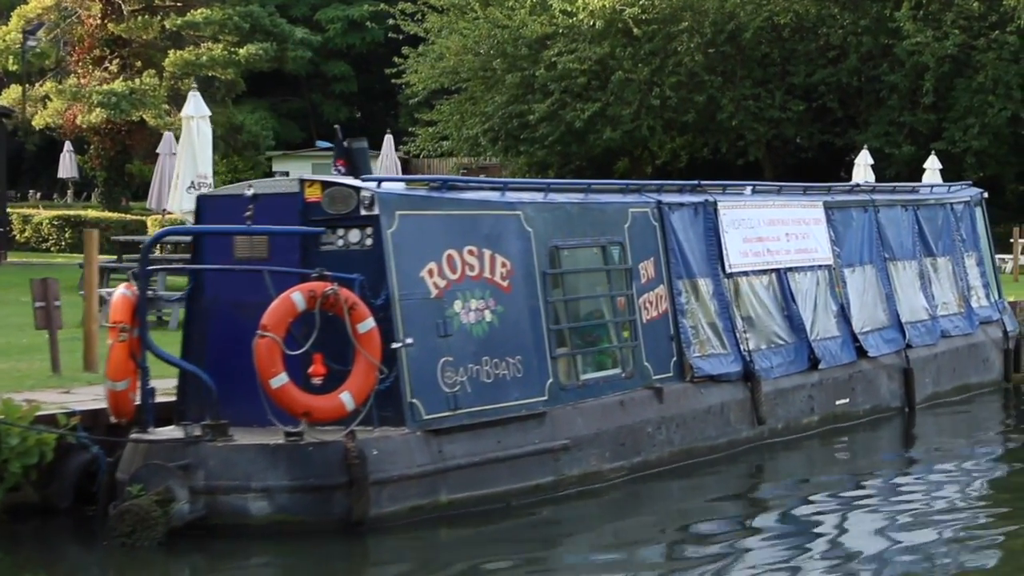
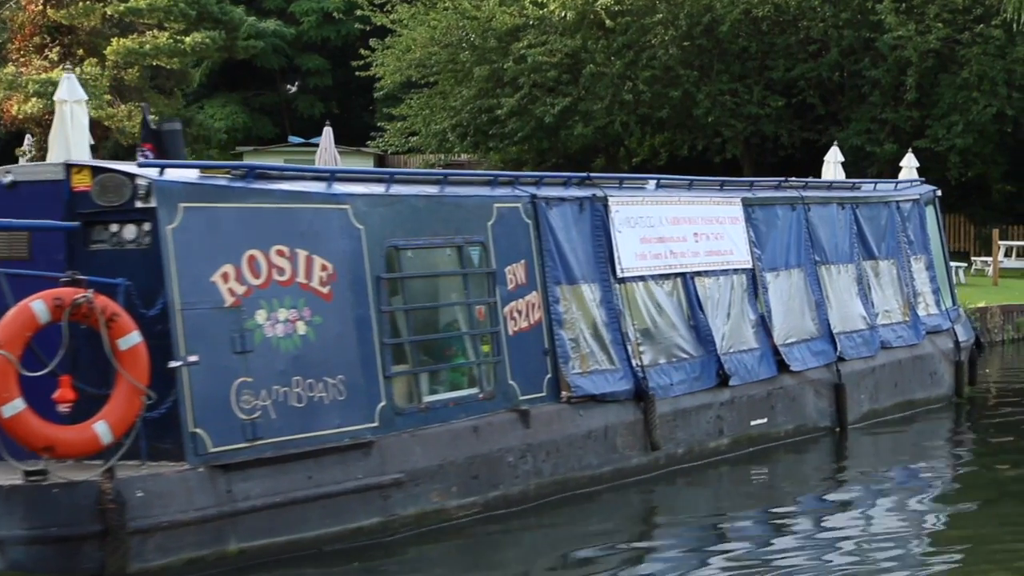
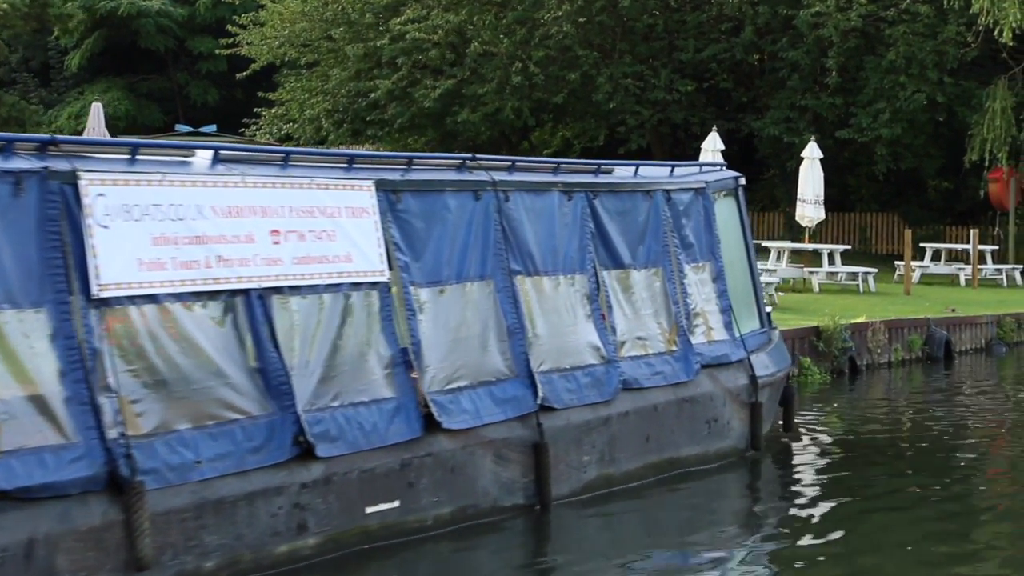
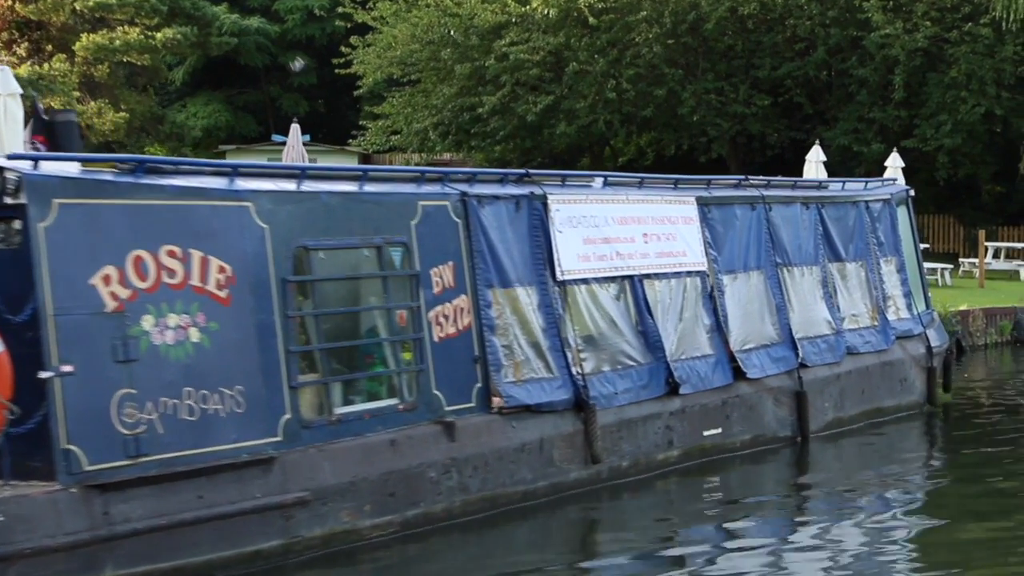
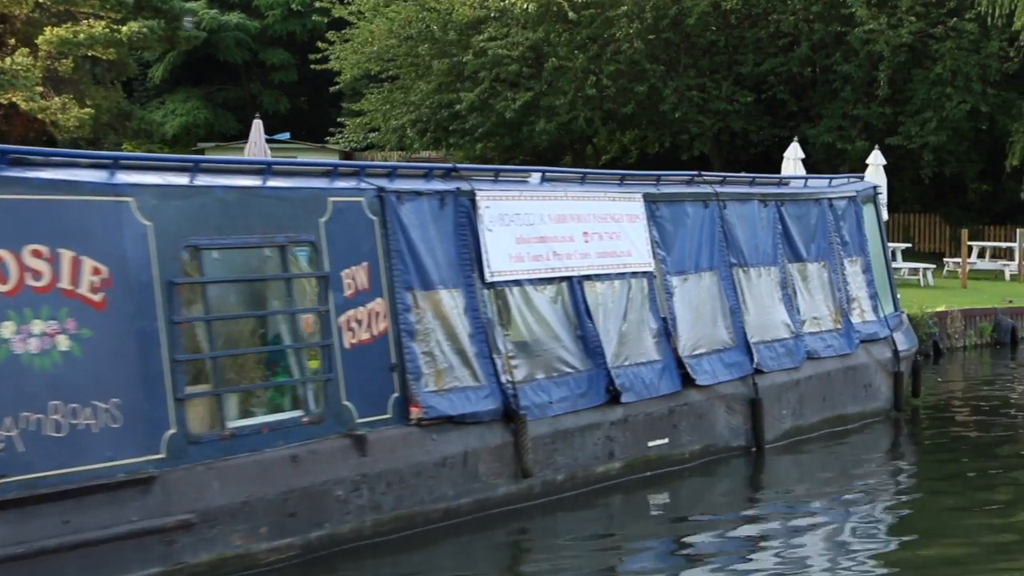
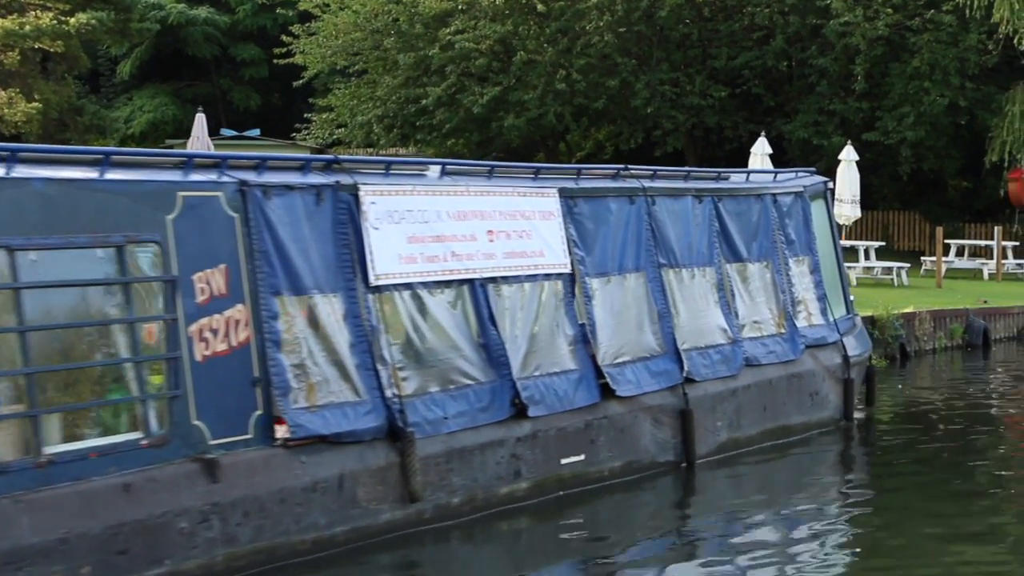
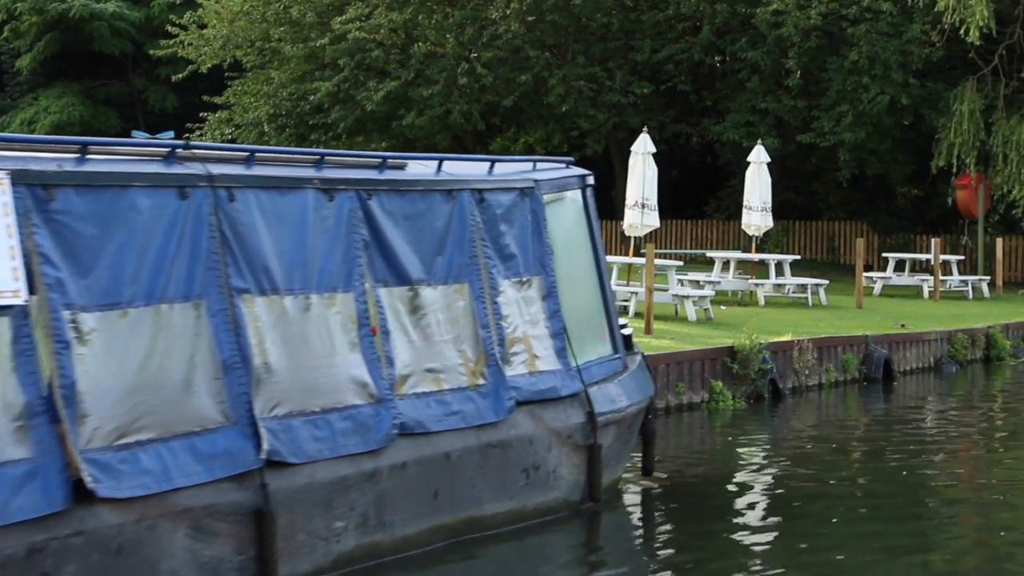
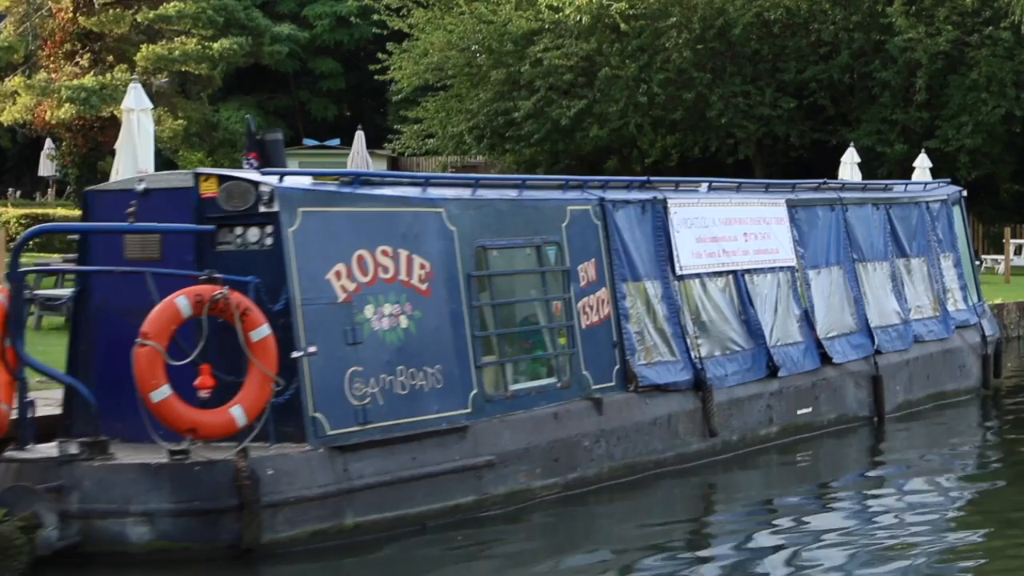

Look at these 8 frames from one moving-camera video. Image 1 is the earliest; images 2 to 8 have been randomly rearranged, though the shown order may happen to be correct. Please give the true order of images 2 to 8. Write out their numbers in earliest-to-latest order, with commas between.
8, 2, 4, 5, 6, 3, 7
